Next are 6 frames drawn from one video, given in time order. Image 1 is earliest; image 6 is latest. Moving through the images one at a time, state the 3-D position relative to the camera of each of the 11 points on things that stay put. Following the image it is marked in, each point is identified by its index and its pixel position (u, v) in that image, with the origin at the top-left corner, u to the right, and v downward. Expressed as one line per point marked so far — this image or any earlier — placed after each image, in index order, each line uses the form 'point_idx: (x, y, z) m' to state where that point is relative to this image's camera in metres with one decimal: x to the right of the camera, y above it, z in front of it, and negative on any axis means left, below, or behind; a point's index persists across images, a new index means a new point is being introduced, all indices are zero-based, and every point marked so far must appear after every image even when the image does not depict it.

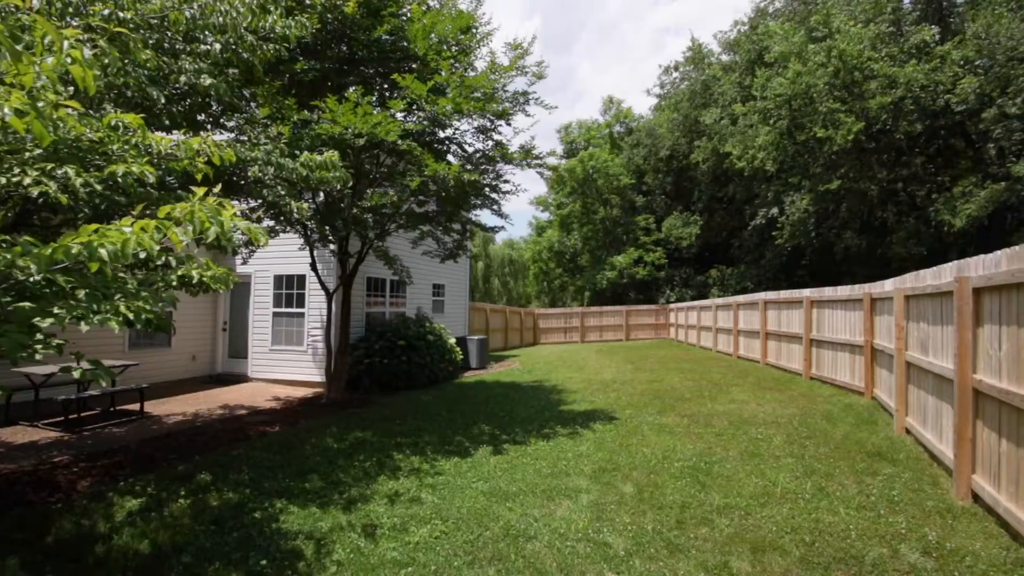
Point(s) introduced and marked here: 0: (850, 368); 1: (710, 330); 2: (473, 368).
0: (+6.0, -1.4, +9.1) m
1: (+6.9, -1.4, +17.8) m
2: (-1.1, -2.2, +14.2) m
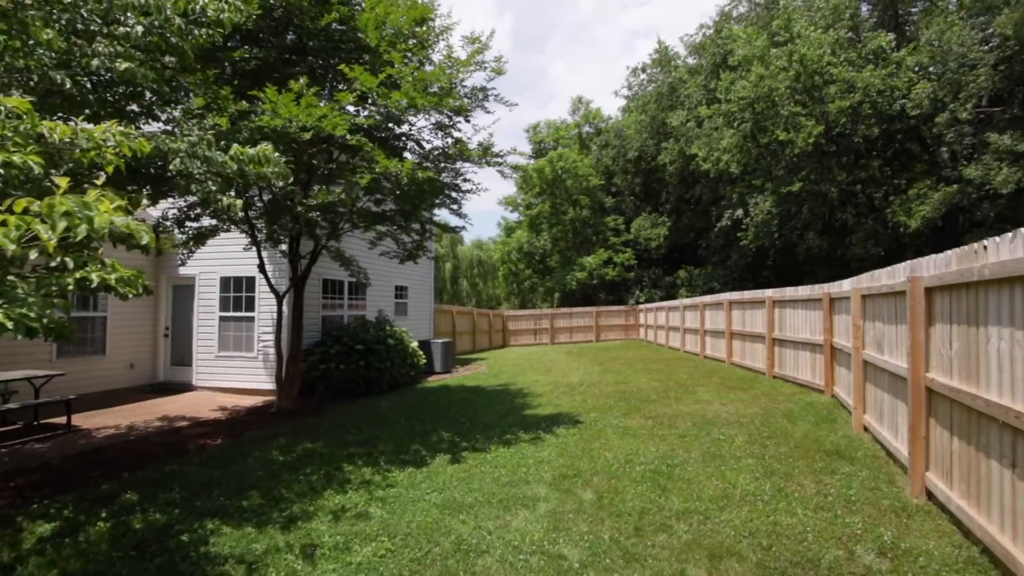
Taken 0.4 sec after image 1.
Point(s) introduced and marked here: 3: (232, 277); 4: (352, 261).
0: (+5.3, -1.4, +9.2) m
1: (+5.8, -1.4, +17.9) m
2: (-2.0, -2.2, +13.9) m
3: (-5.8, +0.2, +10.7) m
4: (-3.2, +0.5, +10.2) m
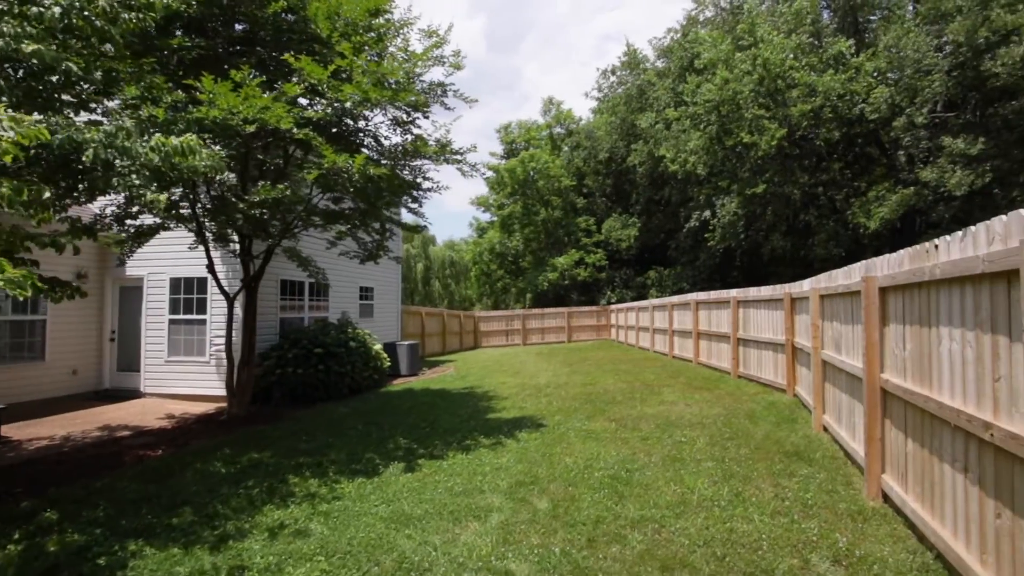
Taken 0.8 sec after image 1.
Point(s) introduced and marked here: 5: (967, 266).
0: (+4.7, -1.4, +9.3) m
1: (+4.7, -1.5, +18.0) m
2: (-2.8, -2.3, +13.6) m
3: (-6.5, +0.2, +10.2) m
4: (-3.9, +0.5, +9.8) m
5: (+2.3, +0.1, +2.6) m
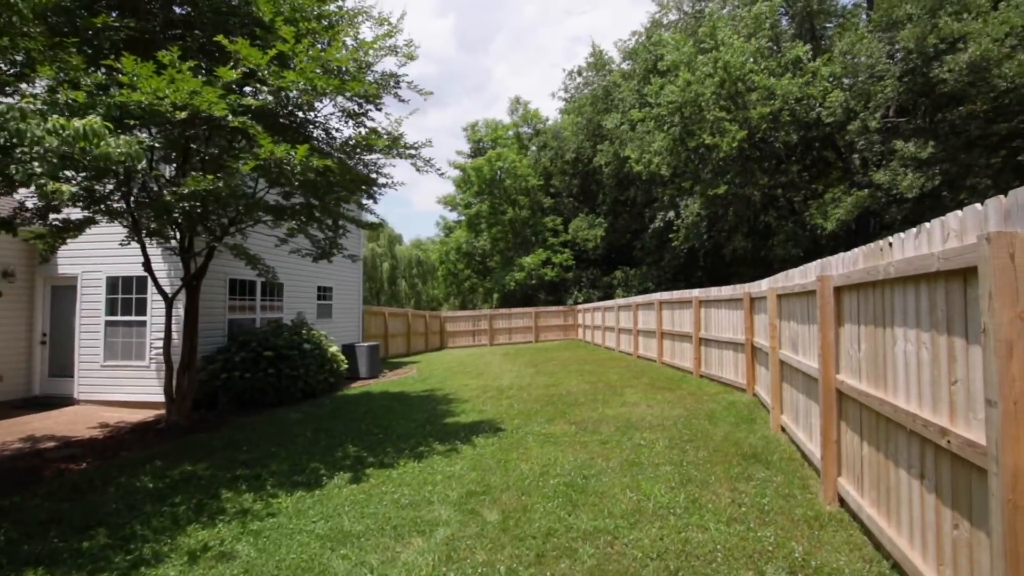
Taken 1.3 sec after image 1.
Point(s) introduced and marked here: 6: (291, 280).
0: (+4.0, -1.4, +9.3) m
1: (+3.5, -1.5, +18.0) m
2: (-3.8, -2.2, +13.1) m
3: (-7.3, +0.2, +9.6) m
4: (-4.6, +0.5, +9.3) m
5: (+2.0, +0.1, +2.5) m
6: (-5.3, +0.2, +12.5) m
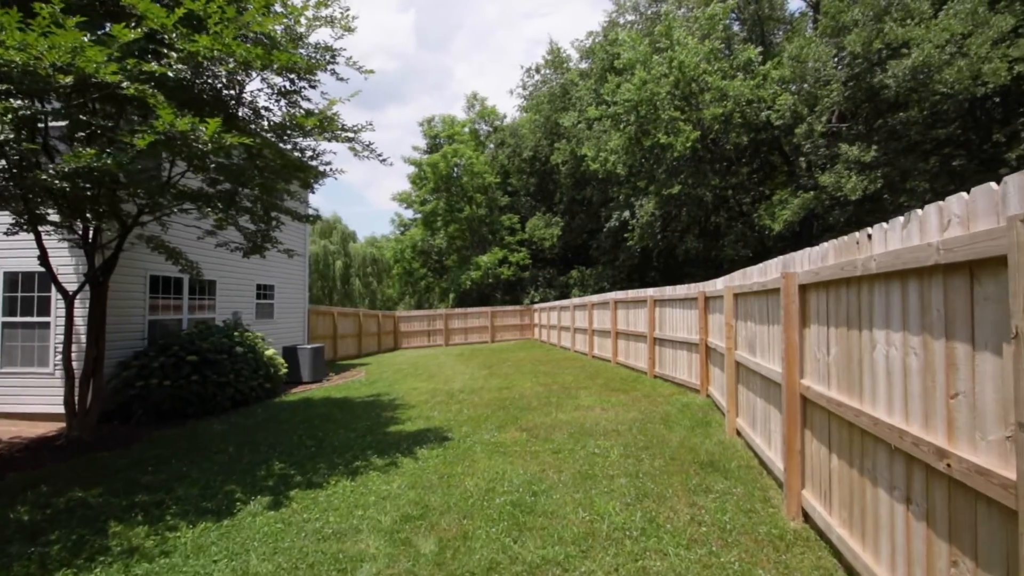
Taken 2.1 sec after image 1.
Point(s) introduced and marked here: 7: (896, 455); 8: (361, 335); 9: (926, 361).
0: (+3.1, -1.4, +9.1) m
1: (+1.9, -1.4, +17.7) m
2: (-4.9, -2.2, +12.3) m
3: (-8.1, +0.2, +8.5) m
4: (-5.4, +0.5, +8.4) m
5: (+1.7, +0.1, +2.2) m
6: (-6.4, +0.2, +11.5) m
7: (+1.8, -0.8, +2.5) m
8: (-5.8, -1.8, +19.7) m
9: (+1.7, -0.3, +2.2) m
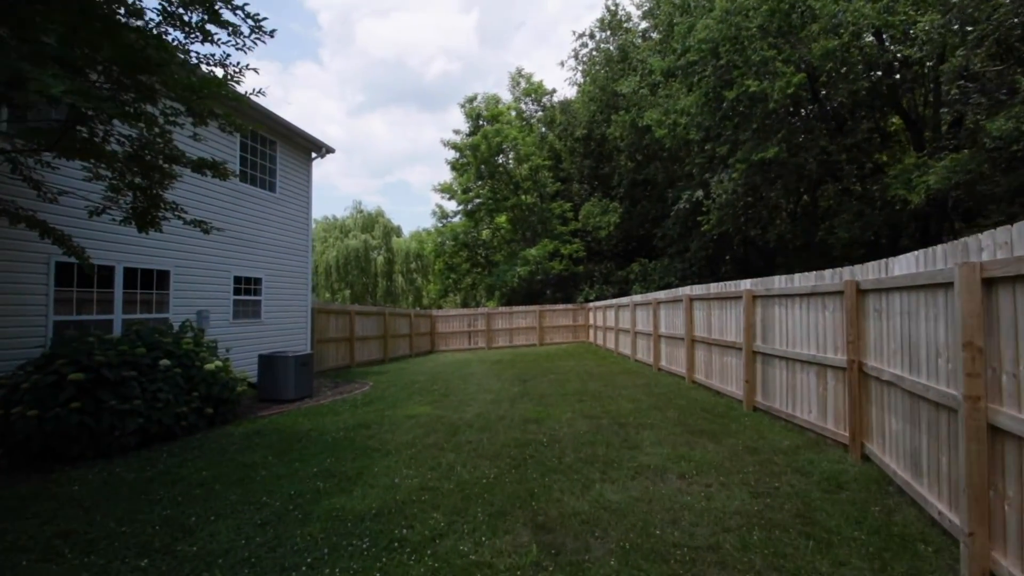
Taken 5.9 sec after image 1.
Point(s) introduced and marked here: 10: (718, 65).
0: (+3.4, -1.3, +5.6) m
1: (+3.2, -1.3, +14.3) m
2: (-4.3, -2.1, +9.7) m
3: (-7.9, +0.4, +6.3) m
4: (-5.2, +0.7, +5.9) m
5: (+1.2, +0.2, -1.1) m
6: (-5.8, +0.4, +9.1) m
7: (+1.3, -0.7, -0.8) m
8: (-4.2, -1.6, +17.2) m
9: (+1.2, -0.2, -1.1) m
10: (+5.8, +6.3, +14.8) m
